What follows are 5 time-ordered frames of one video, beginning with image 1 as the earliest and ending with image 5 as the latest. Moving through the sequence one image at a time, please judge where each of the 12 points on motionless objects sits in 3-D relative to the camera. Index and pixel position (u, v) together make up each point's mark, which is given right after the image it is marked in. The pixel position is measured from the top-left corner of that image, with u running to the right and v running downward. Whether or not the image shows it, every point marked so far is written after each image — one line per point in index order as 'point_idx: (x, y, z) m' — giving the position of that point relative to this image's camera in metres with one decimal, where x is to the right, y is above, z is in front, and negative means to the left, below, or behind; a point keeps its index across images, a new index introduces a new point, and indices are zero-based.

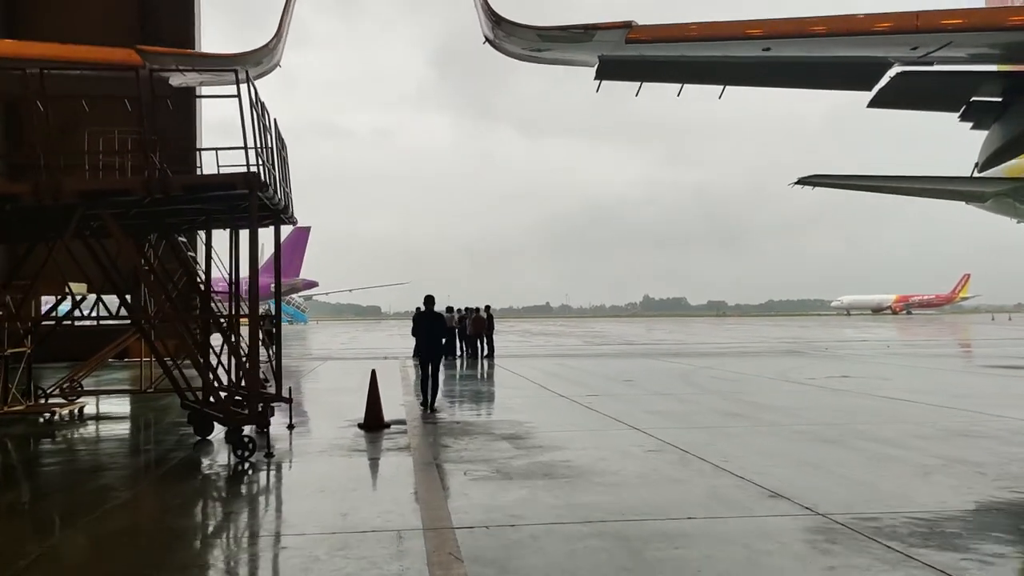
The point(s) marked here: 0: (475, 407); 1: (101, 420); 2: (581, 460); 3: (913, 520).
0: (-0.5, -1.8, +12.8) m
1: (-6.0, -1.9, +12.5) m
2: (+0.6, -1.5, +7.5) m
3: (+2.6, -1.5, +5.5) m
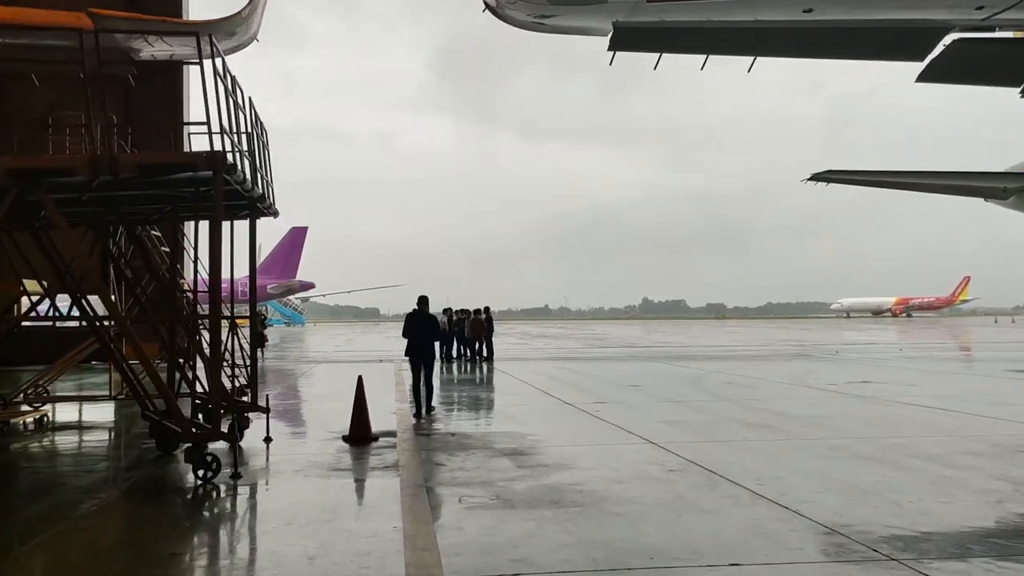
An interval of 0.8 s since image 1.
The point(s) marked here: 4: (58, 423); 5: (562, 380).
0: (-0.5, -1.7, +11.8) m
1: (-6.0, -1.9, +11.5) m
2: (+0.6, -1.5, +6.5) m
3: (+2.6, -1.5, +4.5) m
4: (-6.4, -1.9, +12.1) m
5: (+1.0, -1.8, +17.1) m
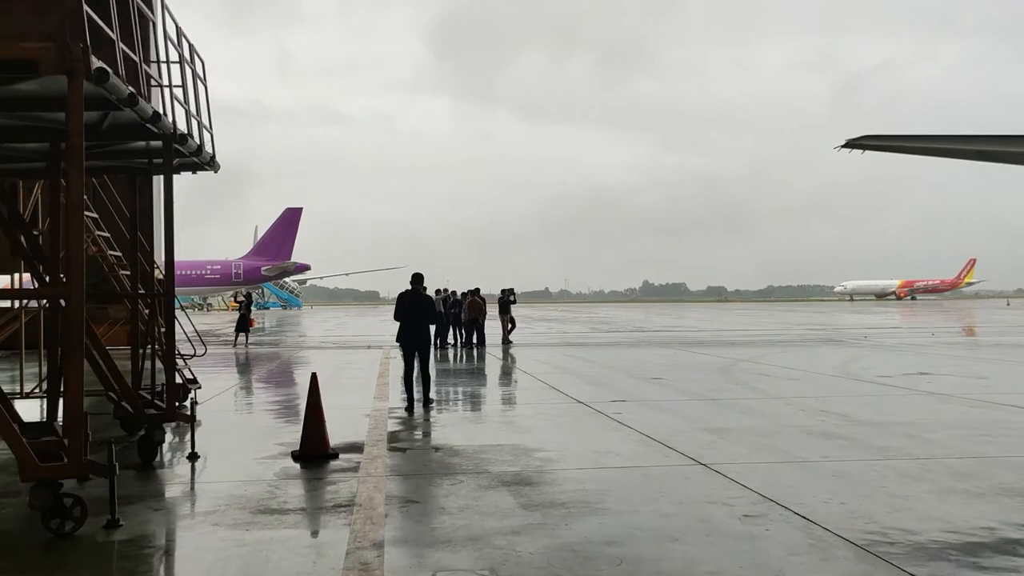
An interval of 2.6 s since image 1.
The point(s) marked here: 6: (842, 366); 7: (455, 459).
0: (-0.5, -1.4, +9.6) m
1: (-6.0, -1.6, +9.3) m
2: (+0.6, -1.3, +4.3) m
3: (+2.6, -1.3, +2.3) m
4: (-6.4, -1.6, +9.9) m
5: (+1.1, -1.4, +14.9) m
6: (+6.0, -1.4, +15.7) m
7: (-0.4, -1.4, +6.8) m
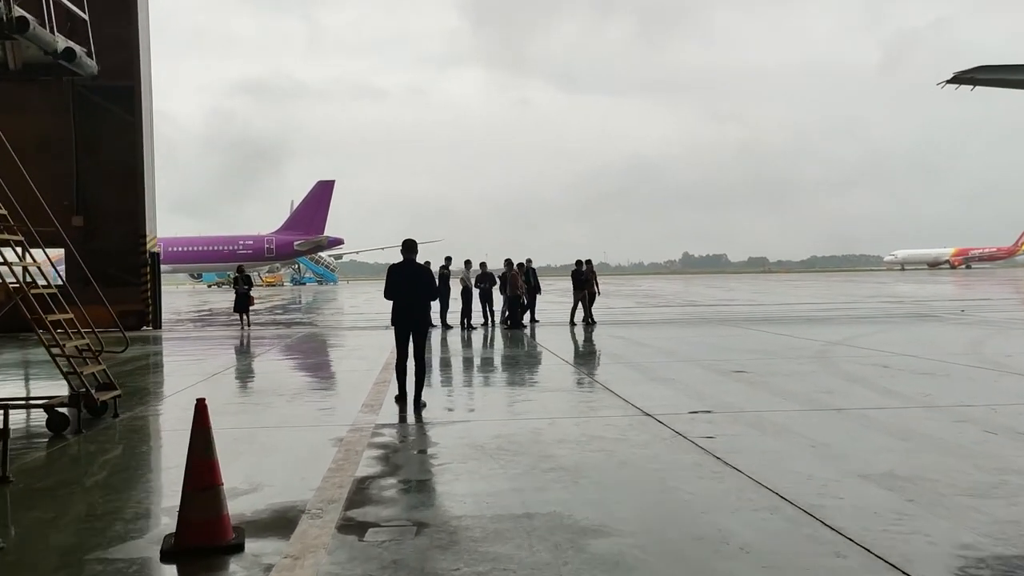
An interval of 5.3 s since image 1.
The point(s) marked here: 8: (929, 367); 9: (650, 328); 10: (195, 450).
0: (-0.2, -1.2, +6.5) m
1: (-5.7, -1.4, +6.5) m
2: (+0.7, -1.2, +1.2) m
3: (+2.6, -1.2, -0.9) m
4: (-6.1, -1.4, +7.1) m
5: (+1.6, -1.0, +11.7) m
6: (+6.6, -0.9, +12.3) m
7: (-0.3, -1.2, +3.7) m
8: (+5.2, -0.9, +10.7) m
9: (+2.9, -0.9, +18.2) m
10: (-1.5, -0.7, +4.1) m
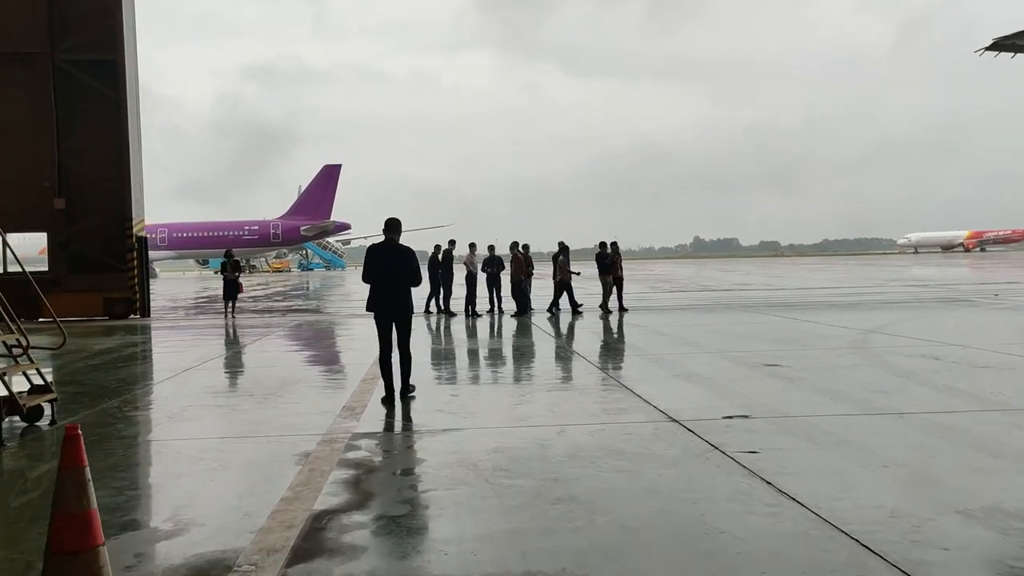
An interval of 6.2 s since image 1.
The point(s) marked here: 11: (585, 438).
0: (-0.2, -1.1, +5.4) m
1: (-5.7, -1.3, +5.4) m
2: (+0.6, -1.2, 0.0) m
3: (+2.5, -1.3, -2.1) m
4: (-6.1, -1.3, +6.0) m
5: (+1.7, -0.8, +10.6) m
6: (+6.6, -0.7, +11.1) m
7: (-0.3, -1.1, +2.6) m
8: (+5.2, -0.8, +9.5) m
9: (+3.0, -0.5, +17.0) m
10: (-1.5, -0.6, +2.9) m
11: (+0.5, -1.0, +5.8) m
